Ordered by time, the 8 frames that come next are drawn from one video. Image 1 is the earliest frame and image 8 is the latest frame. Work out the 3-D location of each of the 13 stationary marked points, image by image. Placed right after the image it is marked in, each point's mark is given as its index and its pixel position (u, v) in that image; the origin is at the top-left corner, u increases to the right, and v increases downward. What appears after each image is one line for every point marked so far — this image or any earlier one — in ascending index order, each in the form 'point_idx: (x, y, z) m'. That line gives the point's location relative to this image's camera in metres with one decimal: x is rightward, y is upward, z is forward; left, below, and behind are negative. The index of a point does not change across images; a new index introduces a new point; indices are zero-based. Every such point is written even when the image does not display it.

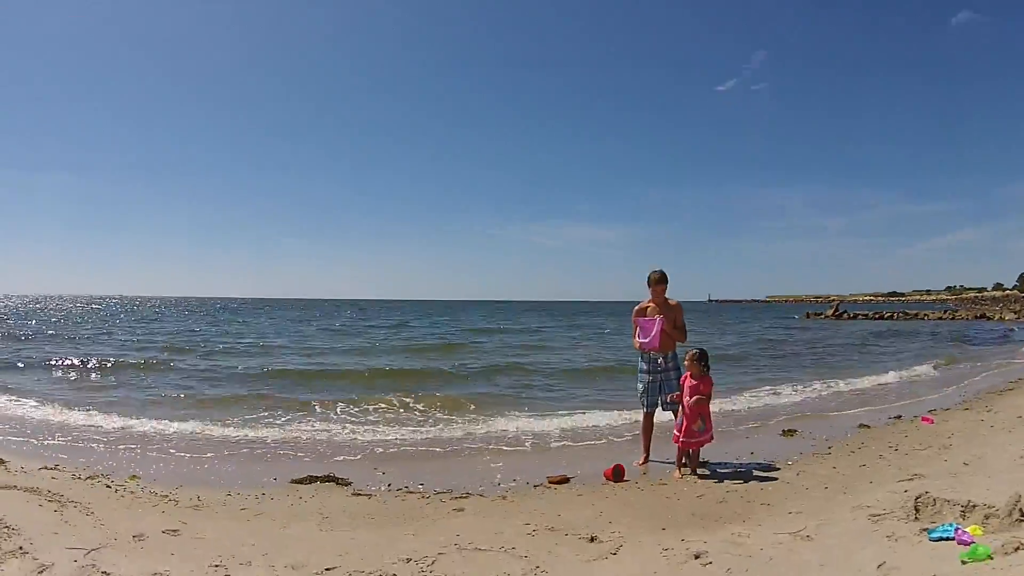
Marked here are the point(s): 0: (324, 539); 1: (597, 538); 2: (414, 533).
0: (-1.6, -2.0, +4.7) m
1: (+0.7, -2.3, +5.4) m
2: (-0.9, -2.1, +5.0) m
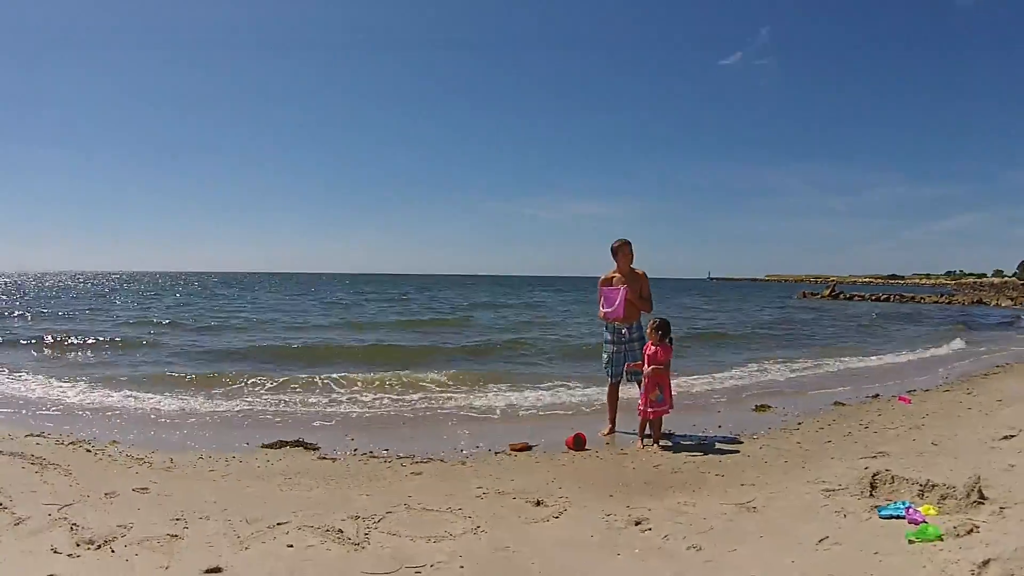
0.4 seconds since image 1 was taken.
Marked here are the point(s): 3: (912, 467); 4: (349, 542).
0: (-2.1, -1.8, +5.1) m
1: (+0.3, -2.1, +5.7) m
2: (-1.4, -1.9, +5.4) m
3: (+4.2, -1.9, +6.3) m
4: (-1.3, -2.1, +4.8) m
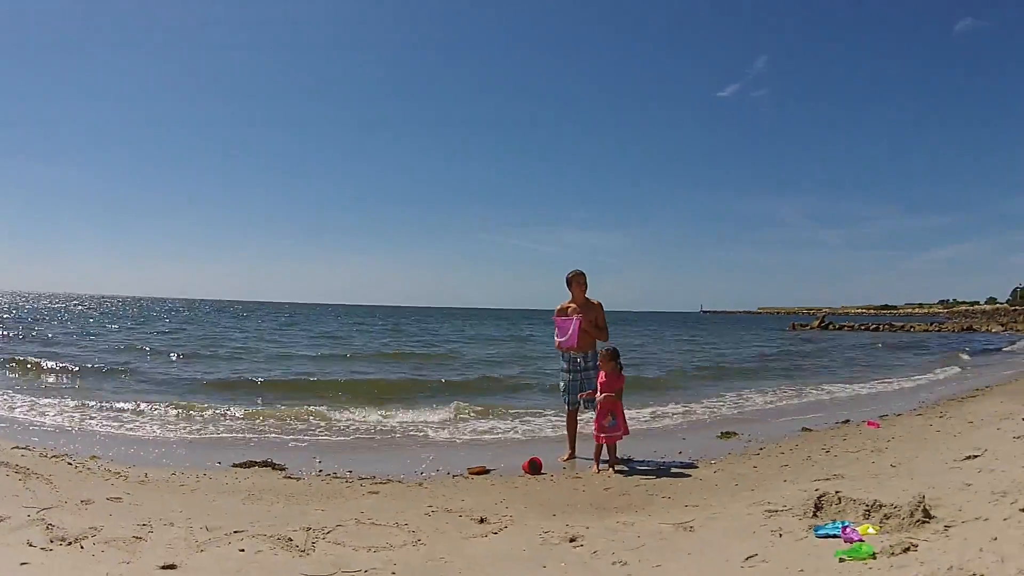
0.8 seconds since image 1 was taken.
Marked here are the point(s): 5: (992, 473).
0: (-2.7, -2.2, +5.8) m
1: (-0.3, -2.4, +6.1) m
2: (-2.0, -2.2, +6.0) m
3: (+3.7, -2.1, +6.3) m
4: (-2.0, -2.4, +5.4) m
5: (+5.0, -2.0, +6.3) m
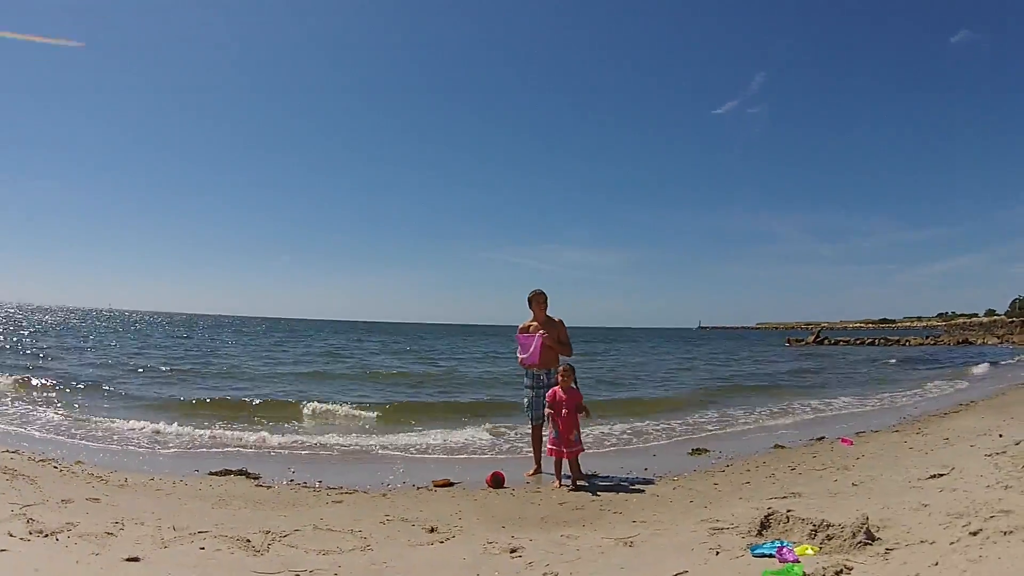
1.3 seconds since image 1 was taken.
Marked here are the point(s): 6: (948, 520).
0: (-3.3, -2.4, +6.4) m
1: (-0.8, -2.6, +6.3) m
2: (-2.5, -2.5, +6.5) m
3: (+3.2, -2.3, +6.2) m
4: (-2.6, -2.6, +5.8) m
5: (+4.5, -2.1, +6.0) m
6: (+4.1, -2.2, +5.5) m
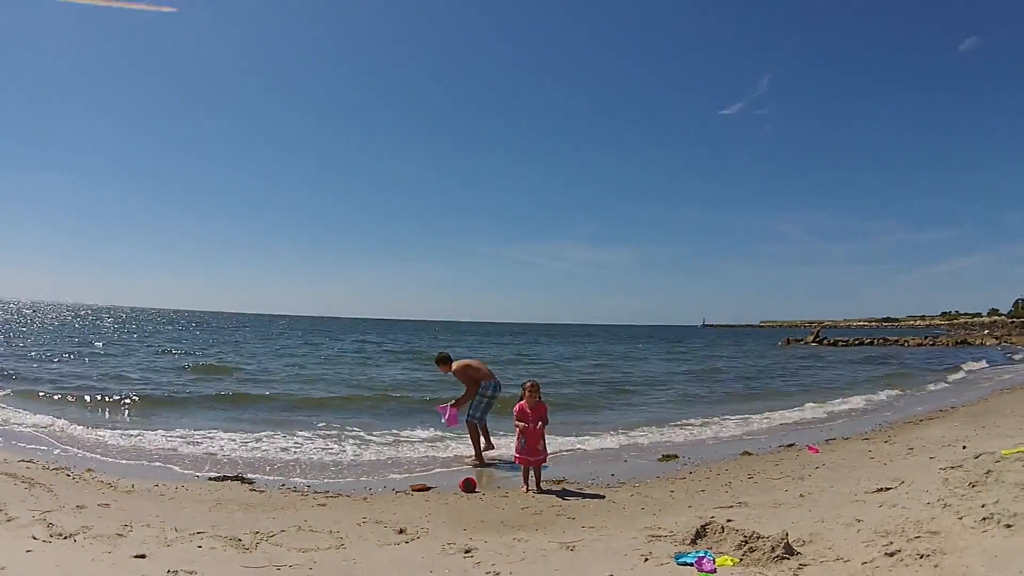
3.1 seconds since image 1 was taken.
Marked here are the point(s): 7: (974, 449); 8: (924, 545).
0: (-3.7, -2.8, +7.4) m
1: (-1.3, -2.9, +7.1) m
2: (-2.9, -2.8, +7.4) m
3: (+2.7, -2.5, +6.5) m
4: (-3.1, -3.0, +6.7) m
5: (+3.9, -2.3, +6.1) m
6: (+3.5, -2.4, +5.7) m
7: (+5.9, -2.0, +7.4) m
8: (+3.8, -2.4, +5.4) m
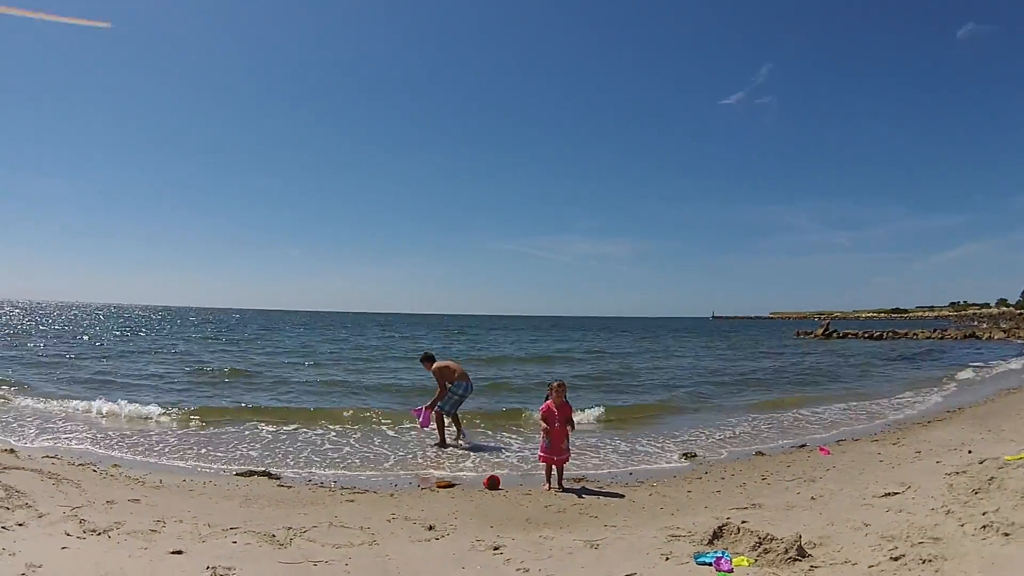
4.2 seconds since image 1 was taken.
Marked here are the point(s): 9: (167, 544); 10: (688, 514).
0: (-3.4, -2.8, +7.6) m
1: (-1.0, -3.0, +7.4) m
2: (-2.7, -2.9, +7.6) m
3: (+3.0, -2.7, +6.9) m
4: (-2.8, -3.0, +7.0) m
5: (+4.3, -2.5, +6.6) m
6: (+3.8, -2.6, +6.2) m
7: (+6.2, -2.2, +7.9) m
8: (+4.1, -2.6, +5.9) m
9: (-3.9, -2.9, +6.7) m
10: (+2.2, -2.8, +7.3) m
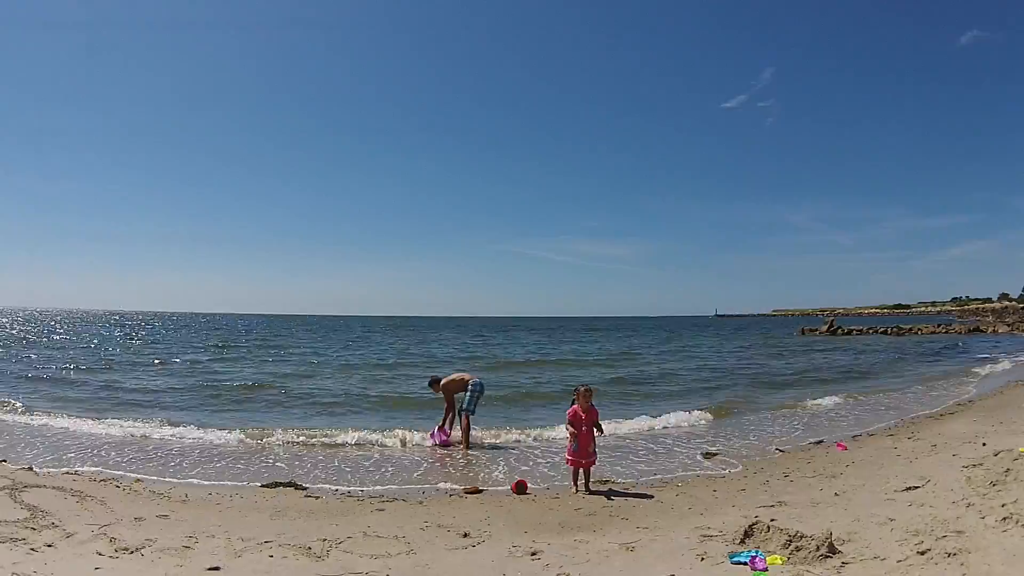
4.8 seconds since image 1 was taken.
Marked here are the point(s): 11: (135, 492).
0: (-3.0, -3.0, +7.6) m
1: (-0.6, -3.1, +7.5) m
2: (-2.2, -3.0, +7.7) m
3: (+3.4, -2.8, +7.2) m
4: (-2.3, -3.2, +7.1) m
5: (+4.7, -2.6, +6.9) m
6: (+4.3, -2.7, +6.5) m
7: (+6.6, -2.2, +8.3) m
8: (+4.6, -2.7, +6.2) m
9: (-3.5, -3.1, +6.7) m
10: (+2.6, -2.9, +7.5) m
11: (-5.5, -3.0, +8.6) m
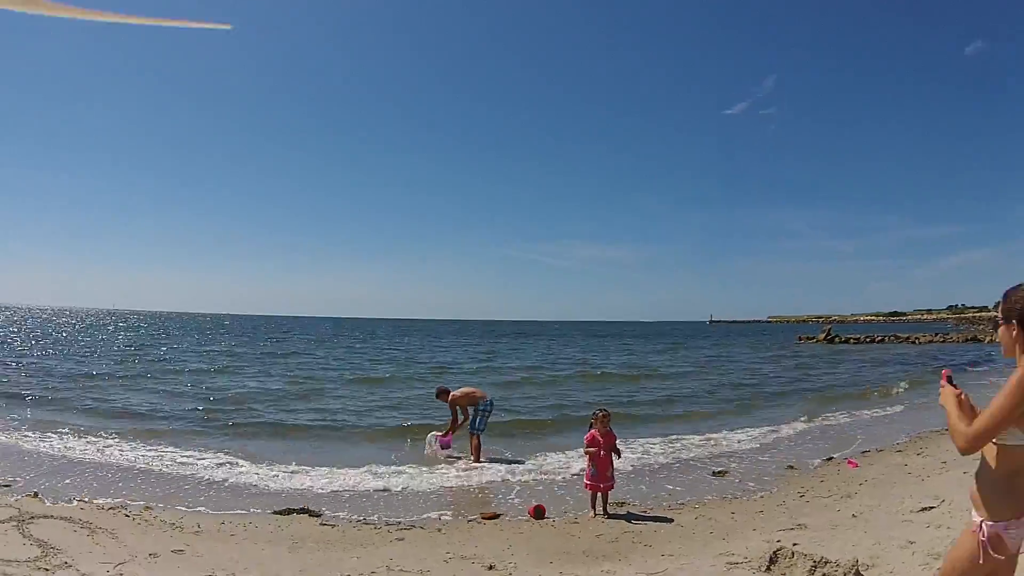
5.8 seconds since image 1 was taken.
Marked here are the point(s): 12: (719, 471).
0: (-2.7, -3.4, +7.5) m
1: (-0.2, -3.5, +7.5) m
2: (-1.9, -3.4, +7.6) m
3: (+3.7, -3.1, +7.2) m
4: (-2.0, -3.6, +6.9) m
5: (+5.0, -2.9, +7.0) m
6: (+4.6, -3.0, +6.6) m
7: (+6.9, -2.5, +8.5) m
8: (+5.0, -3.0, +6.3) m
9: (-3.1, -3.5, +6.6) m
10: (+2.9, -3.2, +7.5) m
11: (-5.3, -3.4, +8.4) m
12: (+3.4, -3.0, +9.8) m
